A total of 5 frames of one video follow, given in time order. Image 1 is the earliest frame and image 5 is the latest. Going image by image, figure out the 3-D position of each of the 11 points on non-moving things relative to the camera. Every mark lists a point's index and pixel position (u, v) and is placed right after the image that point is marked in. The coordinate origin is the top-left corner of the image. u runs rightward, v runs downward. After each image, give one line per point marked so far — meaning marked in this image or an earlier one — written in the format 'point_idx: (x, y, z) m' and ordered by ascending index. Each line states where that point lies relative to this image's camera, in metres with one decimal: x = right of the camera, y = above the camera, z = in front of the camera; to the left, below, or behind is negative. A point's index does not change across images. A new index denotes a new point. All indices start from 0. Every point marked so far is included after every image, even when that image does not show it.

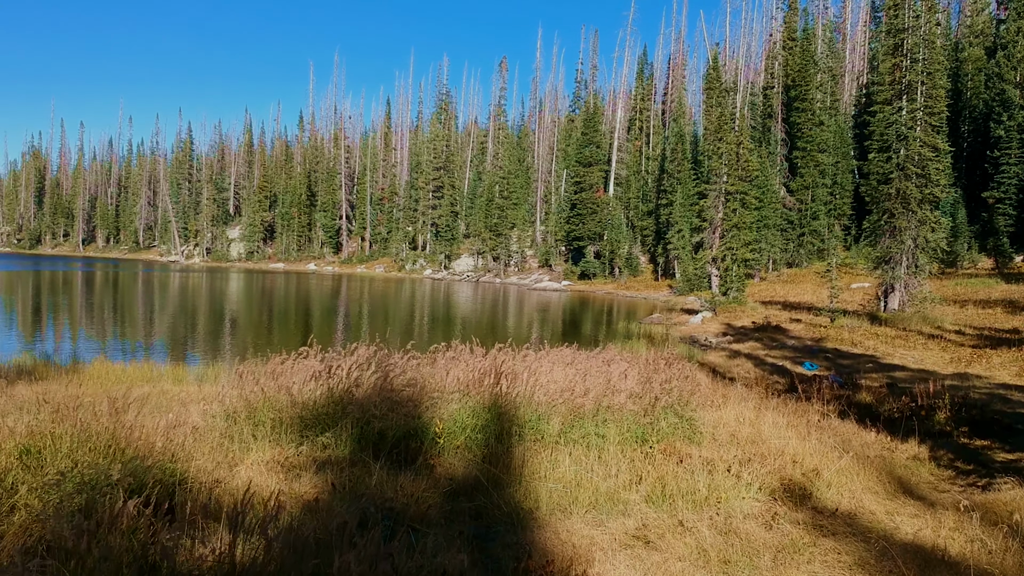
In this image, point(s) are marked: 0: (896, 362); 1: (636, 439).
0: (+11.7, -2.2, +16.8) m
1: (+1.2, -1.5, +5.5) m
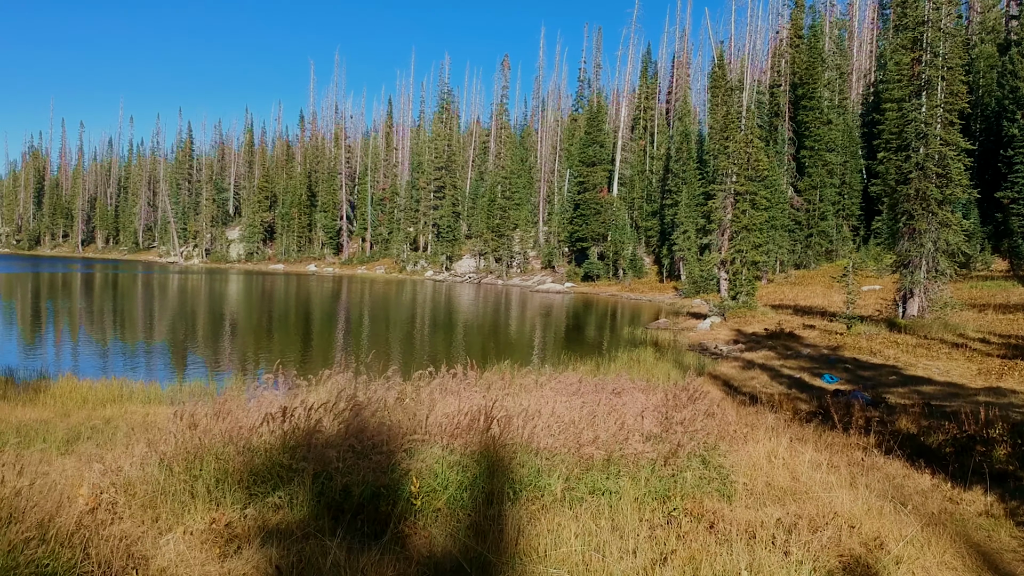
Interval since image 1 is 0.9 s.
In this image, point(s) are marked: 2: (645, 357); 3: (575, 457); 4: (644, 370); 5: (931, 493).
0: (+11.7, -2.4, +15.8) m
1: (+1.2, -1.7, +4.6) m
2: (+4.5, -2.3, +18.3) m
3: (+0.6, -1.5, +4.9) m
4: (+3.7, -2.4, +15.5) m
5: (+4.1, -2.0, +5.4) m
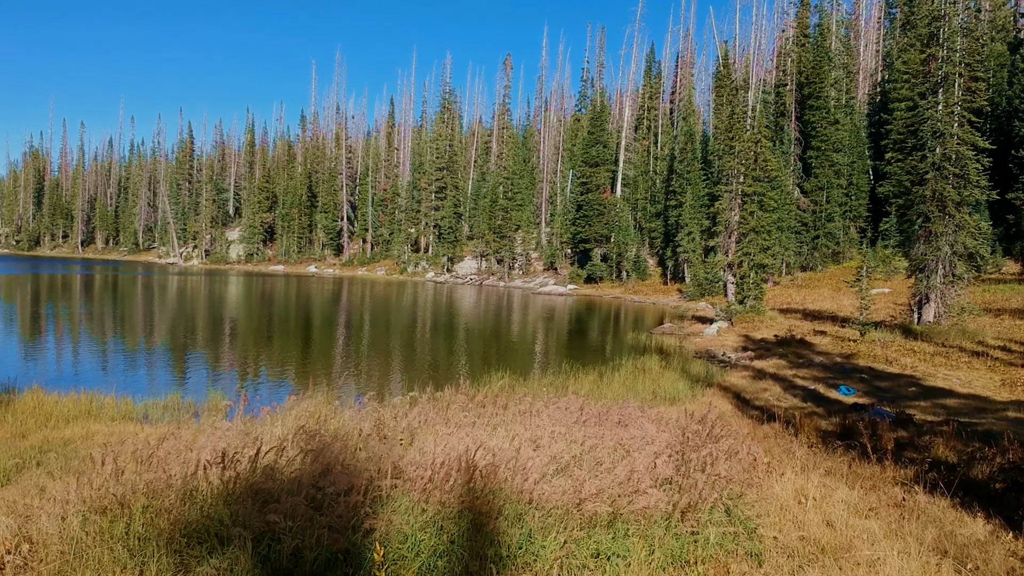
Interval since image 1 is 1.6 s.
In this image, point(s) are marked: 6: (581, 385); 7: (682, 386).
0: (+11.6, -2.6, +15.0) m
1: (+1.1, -1.9, +3.8) m
2: (+4.4, -2.4, +17.6) m
3: (+0.5, -1.6, +4.1) m
4: (+3.7, -2.5, +14.7) m
5: (+4.0, -2.2, +4.7) m
6: (+1.8, -2.5, +14.1) m
7: (+4.4, -2.5, +14.4) m
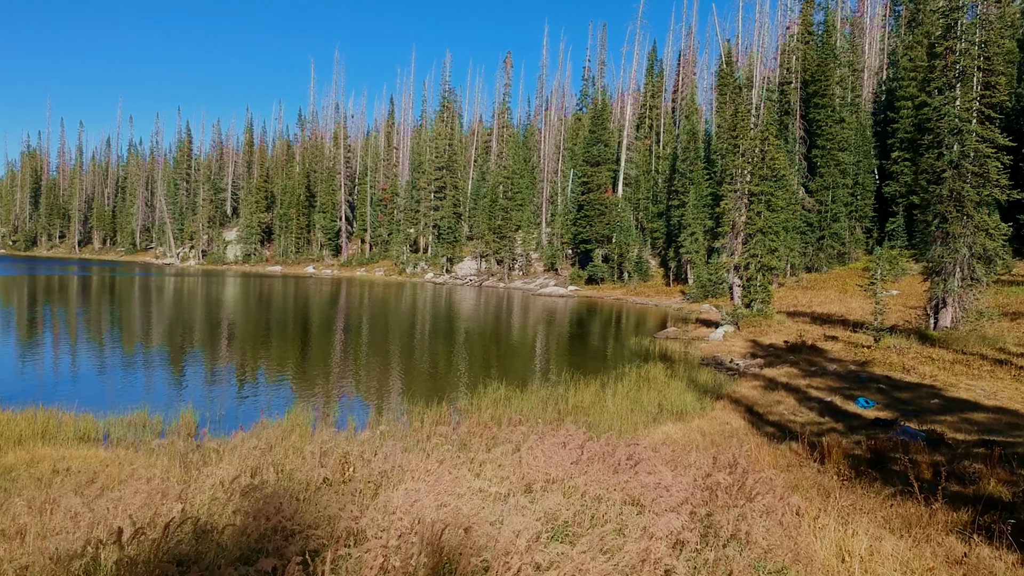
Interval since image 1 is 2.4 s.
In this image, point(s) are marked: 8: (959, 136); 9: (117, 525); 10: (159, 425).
0: (+11.6, -2.8, +14.1) m
1: (+1.0, -2.0, +2.9) m
2: (+4.4, -2.6, +16.7) m
3: (+0.4, -1.8, +3.2) m
4: (+3.6, -2.7, +13.8) m
5: (+3.9, -2.3, +3.8) m
6: (+1.7, -2.7, +13.3) m
7: (+4.3, -2.7, +13.5) m
8: (+15.9, +5.4, +19.7) m
9: (-2.6, -1.6, +3.7) m
10: (-6.6, -2.6, +10.4) m
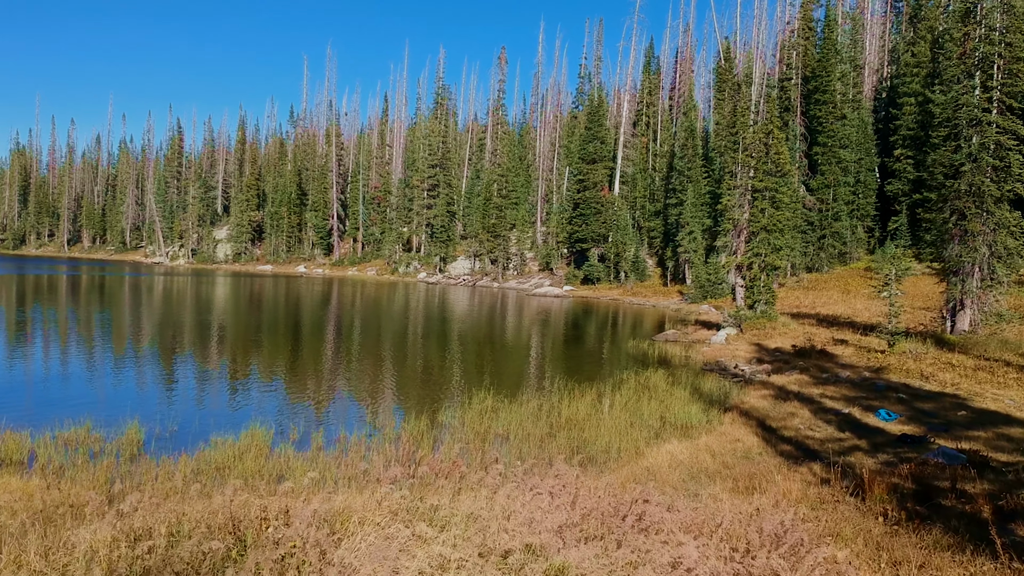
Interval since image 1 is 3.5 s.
0: (+11.3, -2.8, +13.0) m
1: (+0.8, -2.0, +1.7) m
2: (+4.1, -2.6, +15.5) m
3: (+0.2, -1.8, +2.0) m
4: (+3.3, -2.7, +12.6) m
5: (+3.7, -2.3, +2.6) m
6: (+1.4, -2.7, +12.0) m
7: (+4.1, -2.7, +12.3) m
8: (+15.6, +5.4, +18.5) m
9: (-2.8, -1.6, +2.5) m
10: (-6.9, -2.6, +9.1) m
